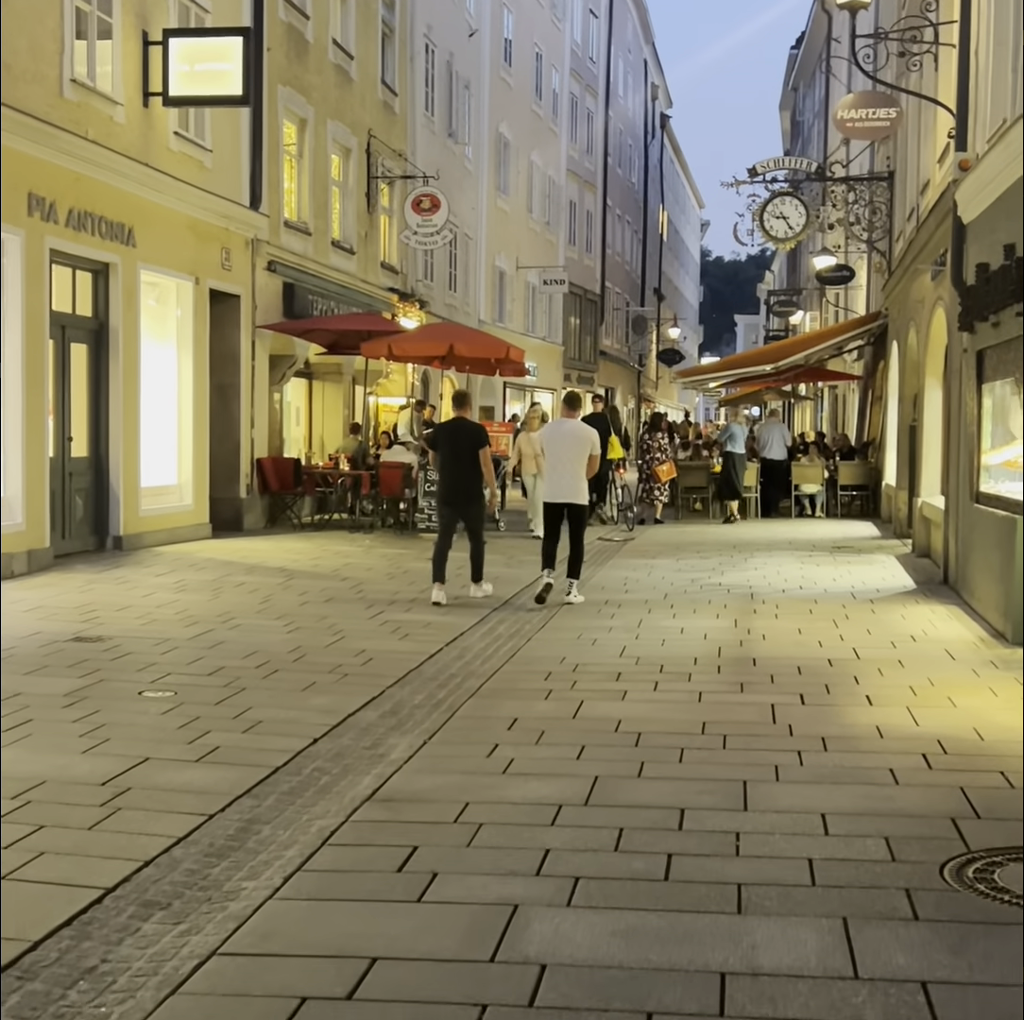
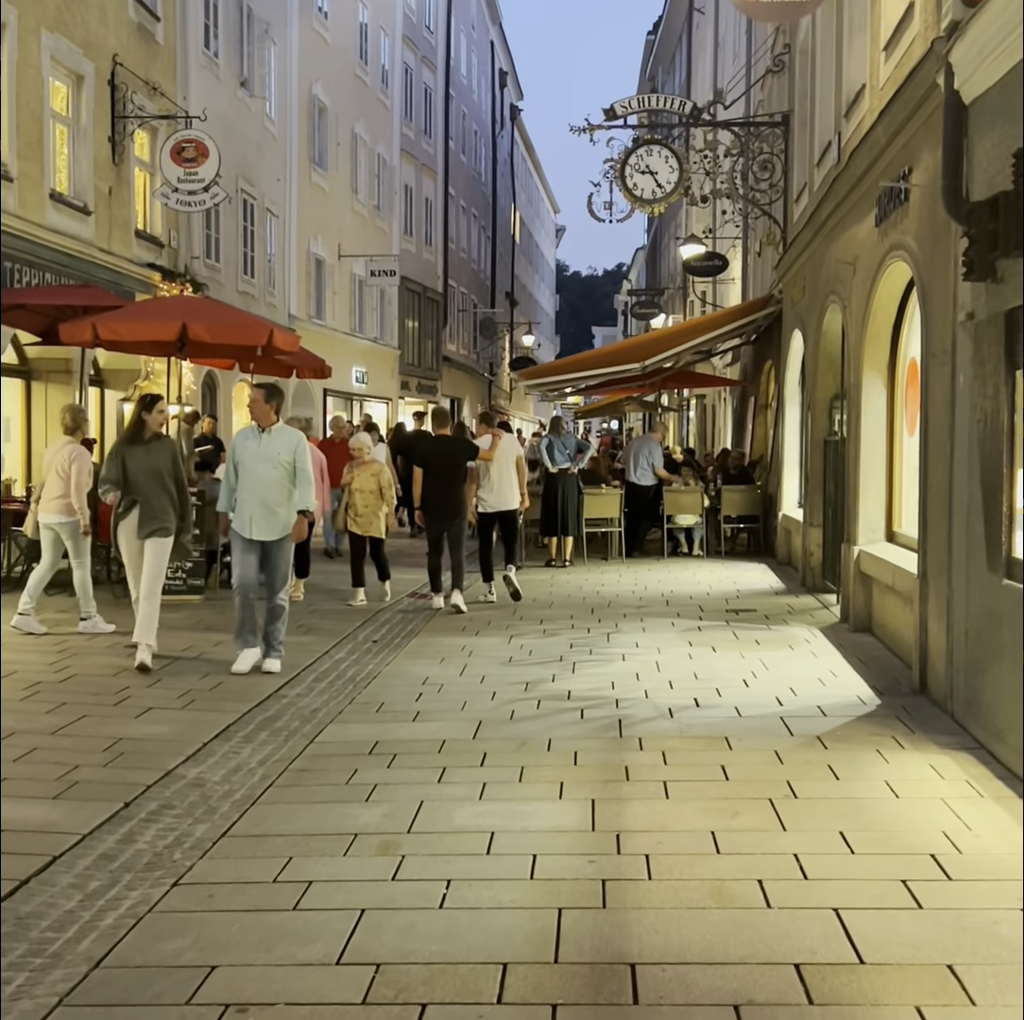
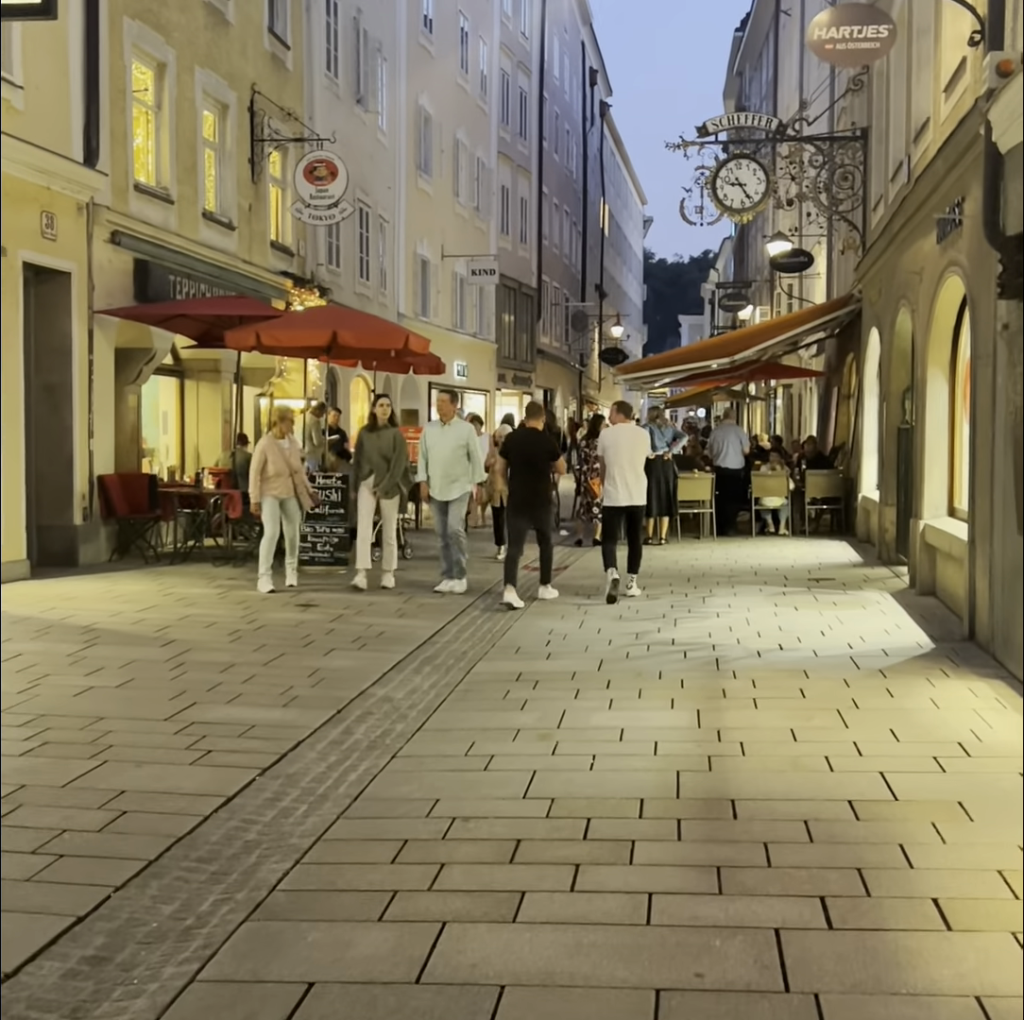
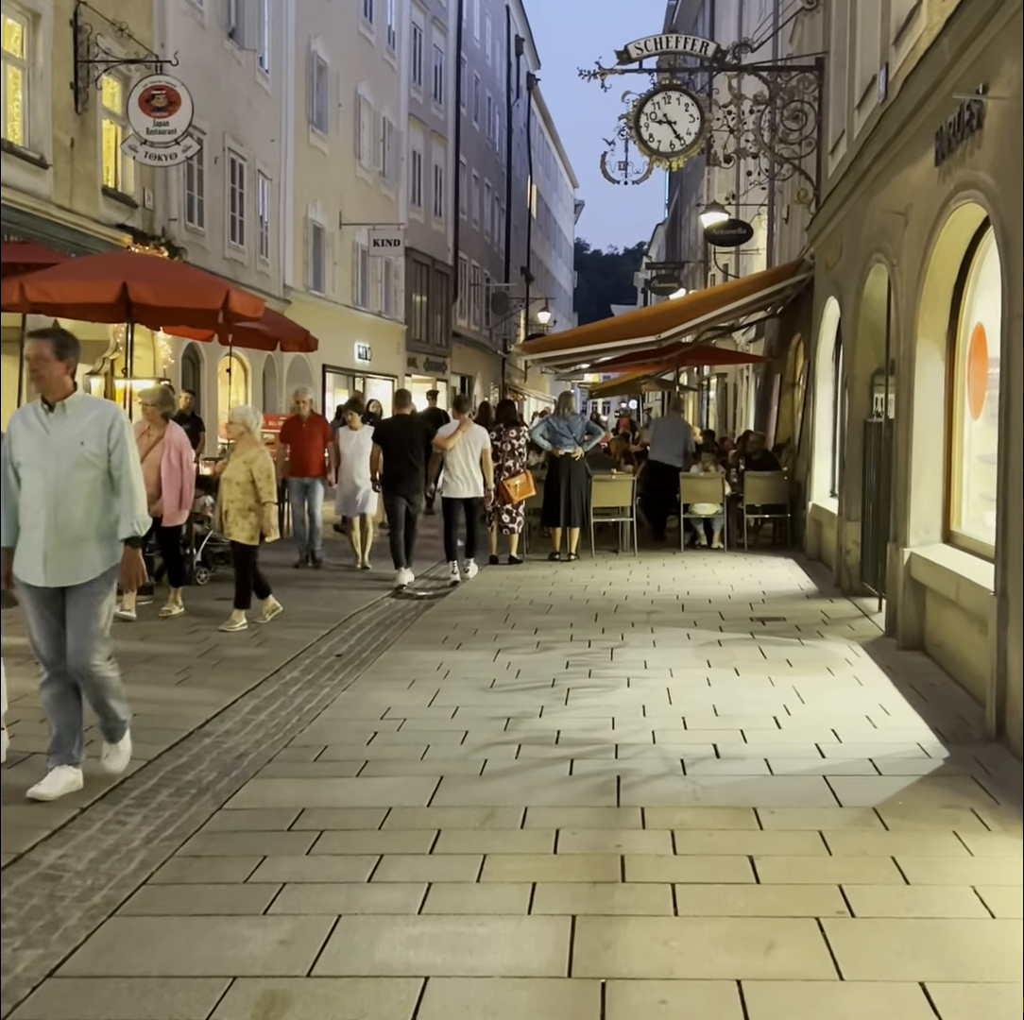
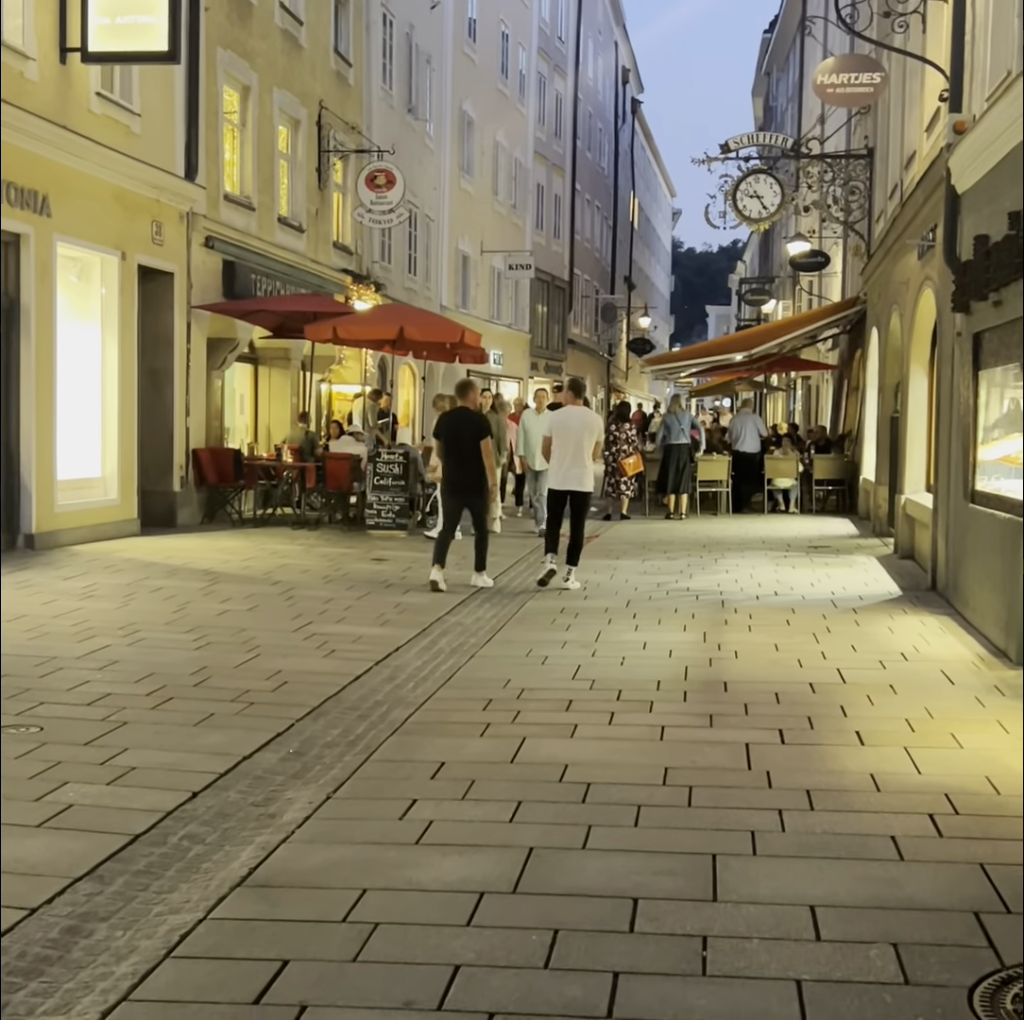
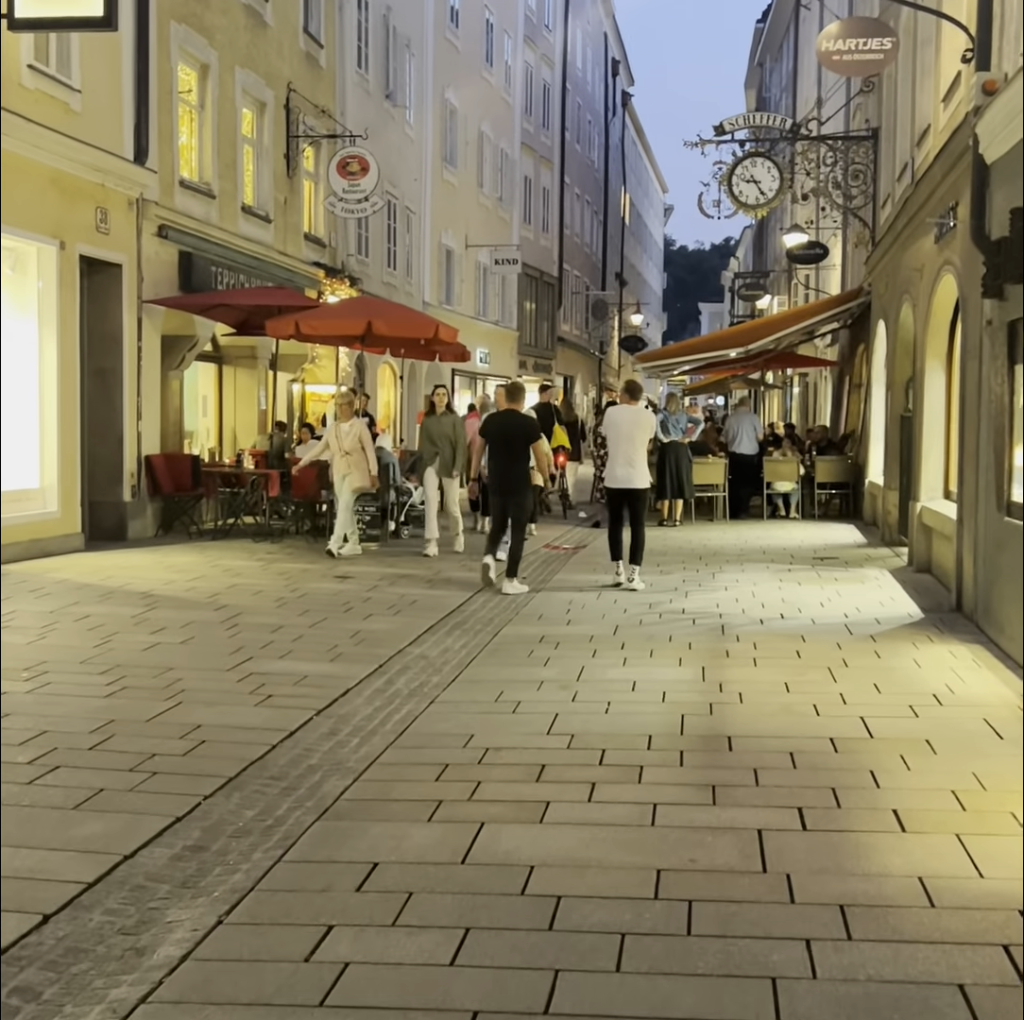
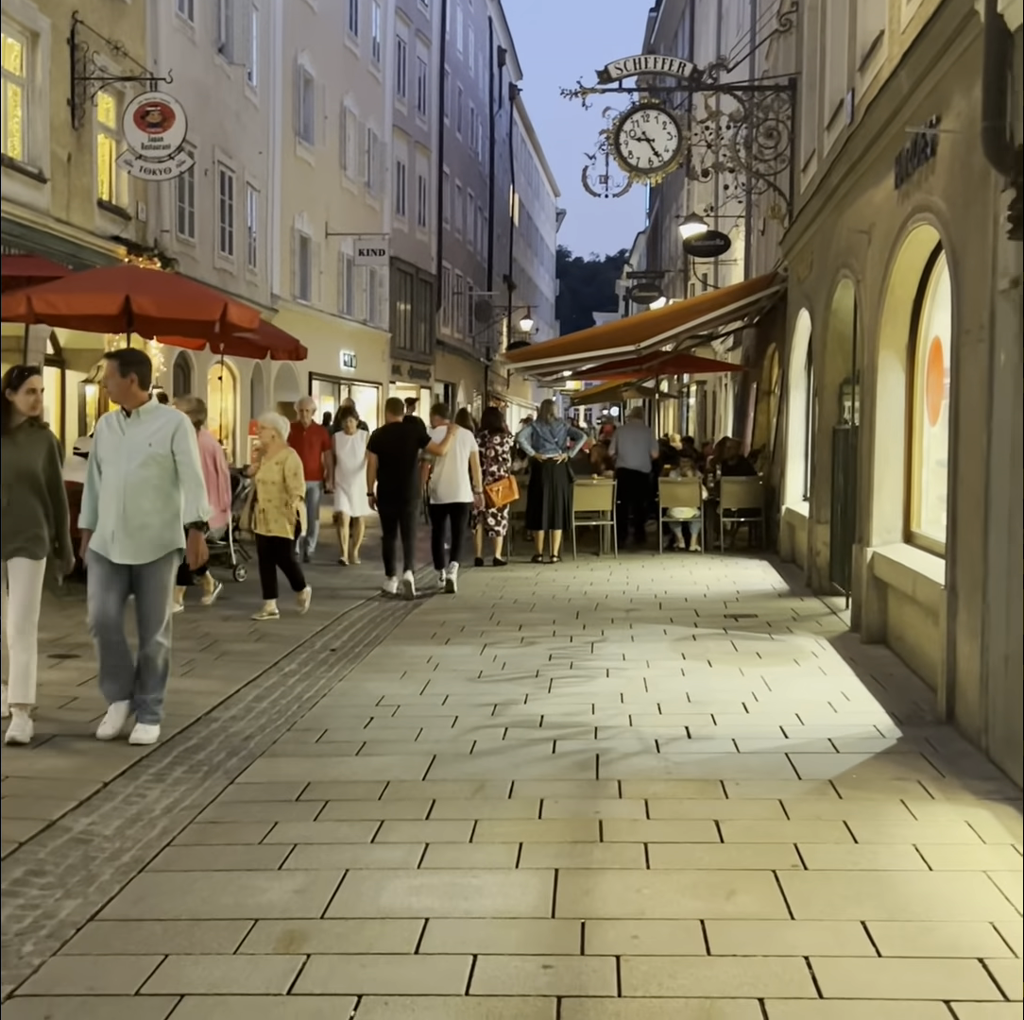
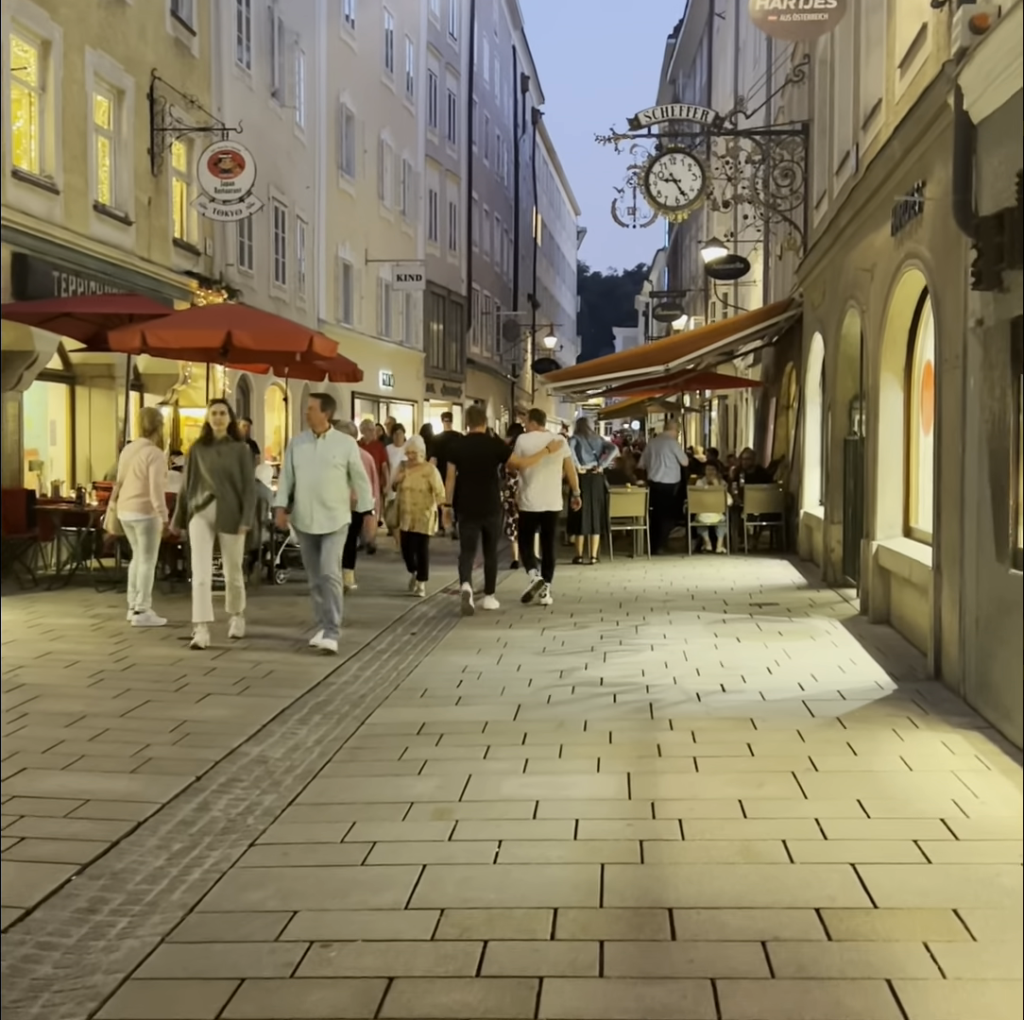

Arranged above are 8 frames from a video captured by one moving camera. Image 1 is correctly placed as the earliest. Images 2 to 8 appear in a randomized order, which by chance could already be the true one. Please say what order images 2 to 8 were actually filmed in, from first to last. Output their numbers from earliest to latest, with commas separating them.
5, 6, 3, 8, 2, 7, 4
